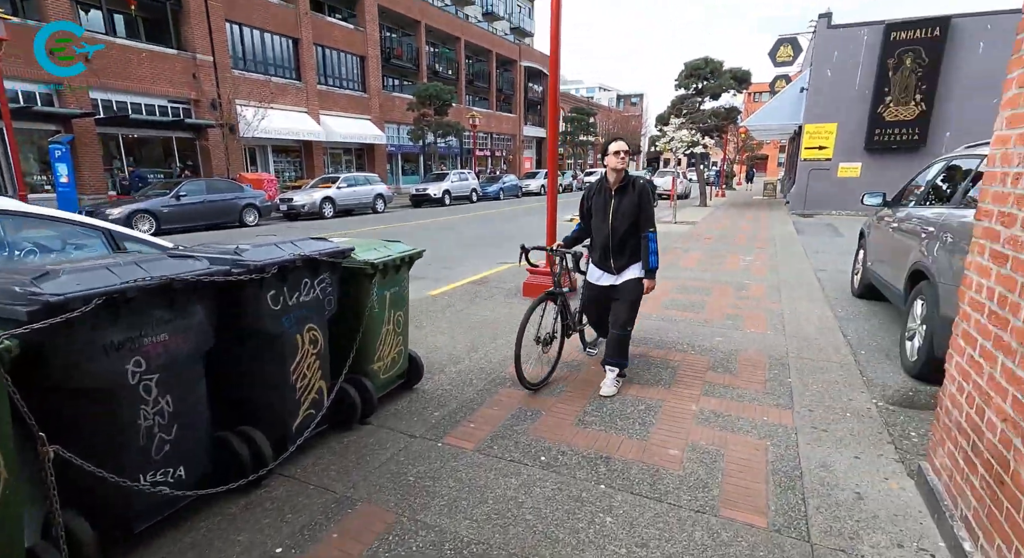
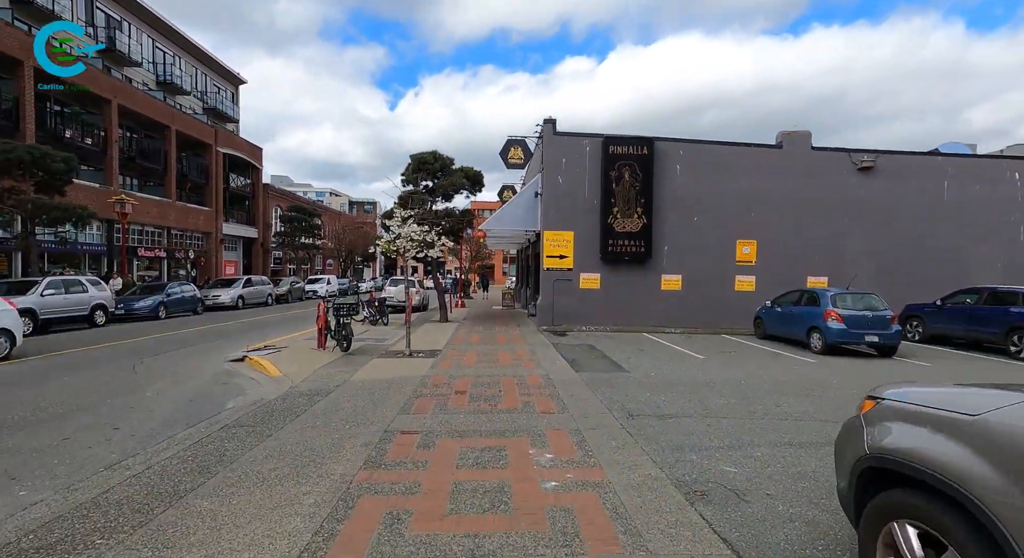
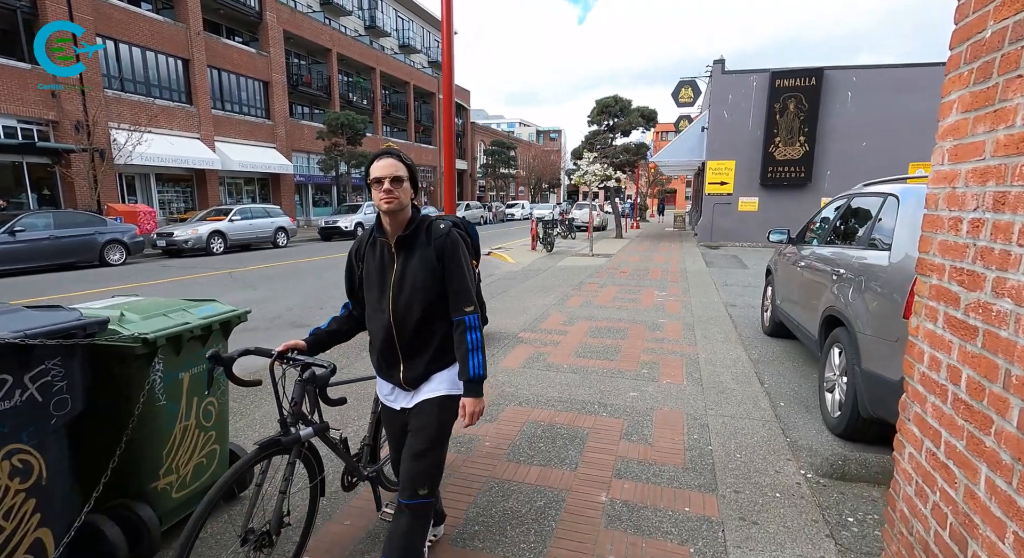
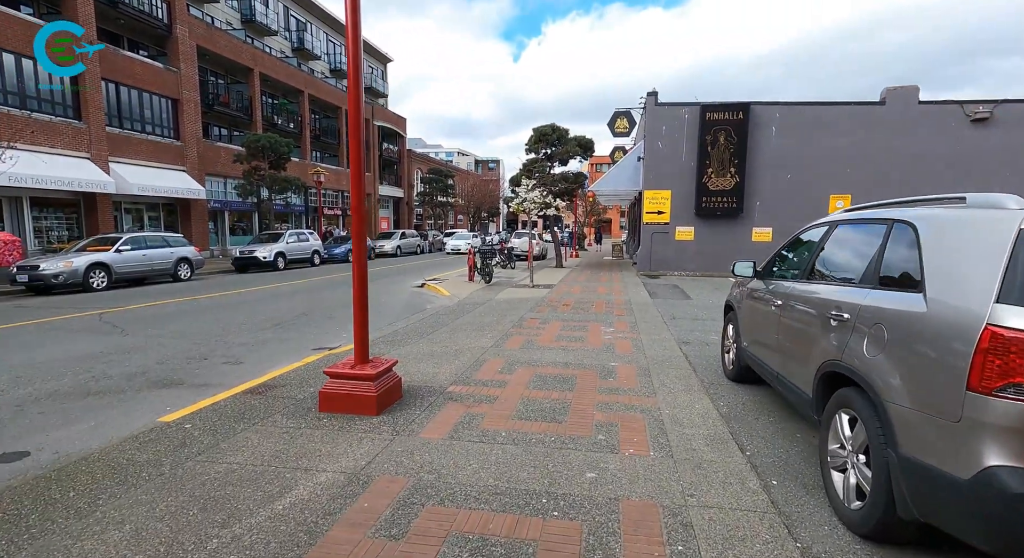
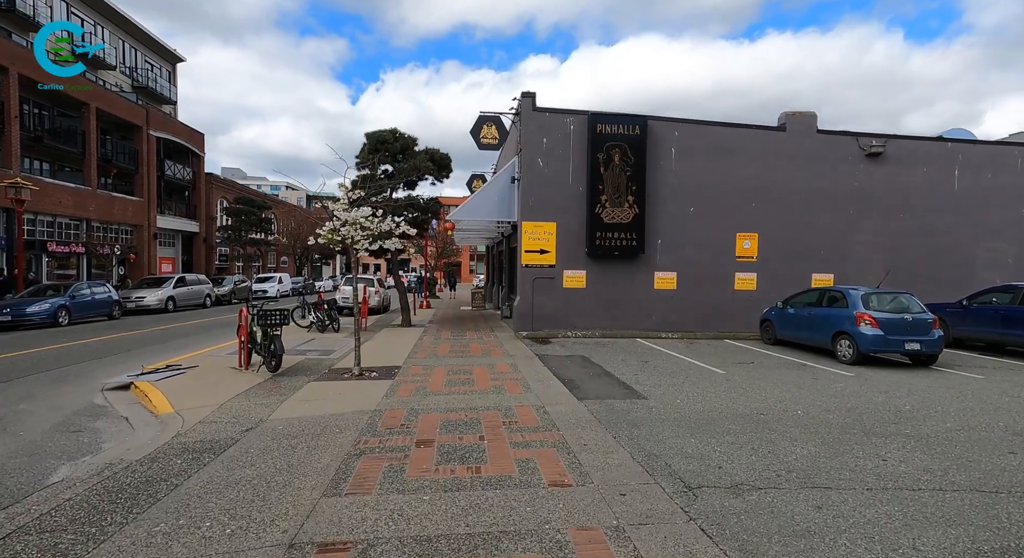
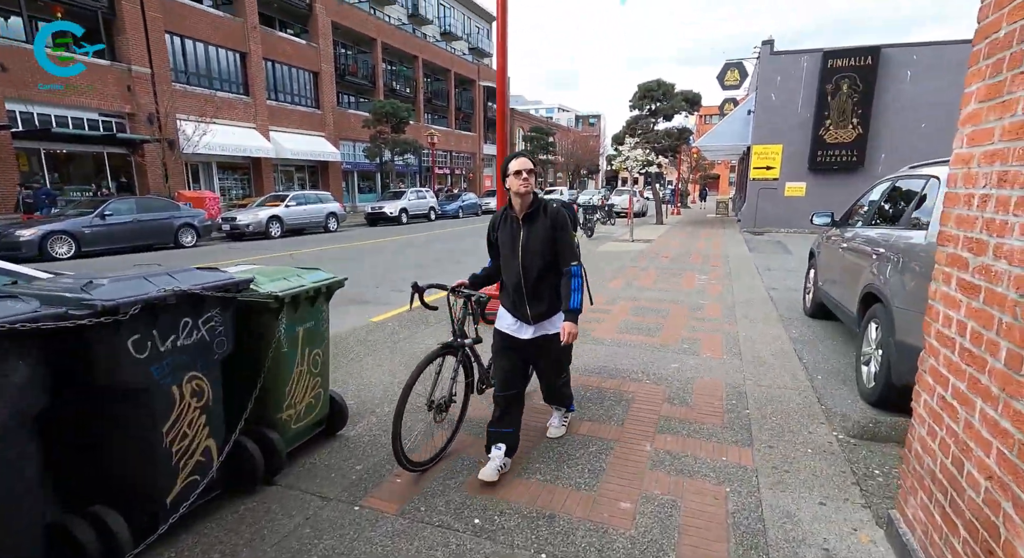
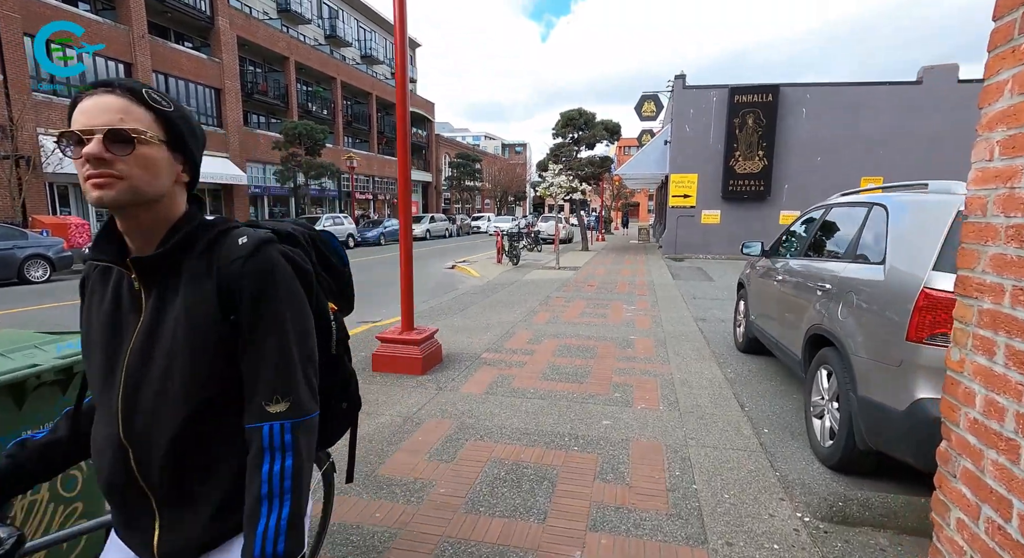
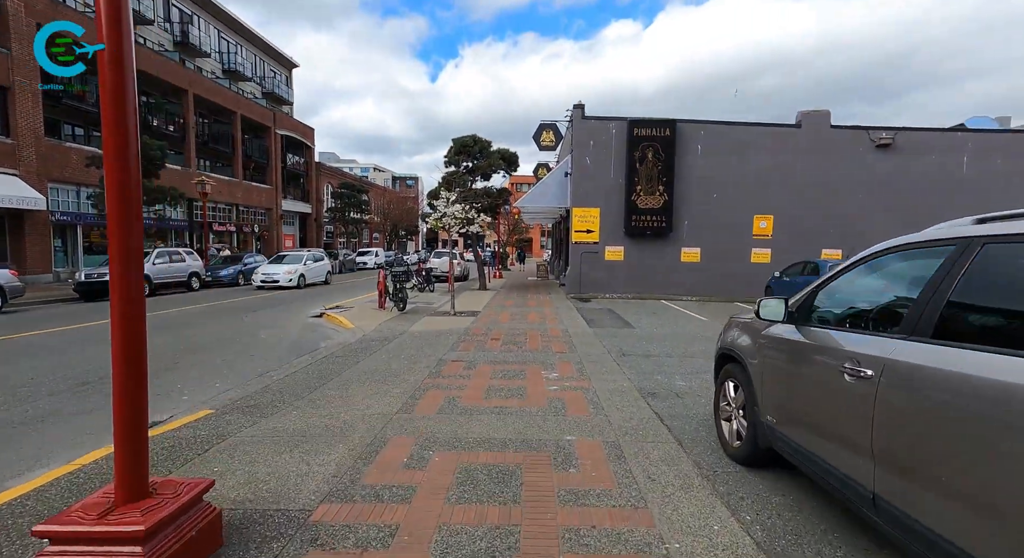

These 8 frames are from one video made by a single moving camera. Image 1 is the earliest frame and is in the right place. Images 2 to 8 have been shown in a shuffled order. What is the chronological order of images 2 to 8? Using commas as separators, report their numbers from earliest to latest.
6, 3, 7, 4, 8, 2, 5
